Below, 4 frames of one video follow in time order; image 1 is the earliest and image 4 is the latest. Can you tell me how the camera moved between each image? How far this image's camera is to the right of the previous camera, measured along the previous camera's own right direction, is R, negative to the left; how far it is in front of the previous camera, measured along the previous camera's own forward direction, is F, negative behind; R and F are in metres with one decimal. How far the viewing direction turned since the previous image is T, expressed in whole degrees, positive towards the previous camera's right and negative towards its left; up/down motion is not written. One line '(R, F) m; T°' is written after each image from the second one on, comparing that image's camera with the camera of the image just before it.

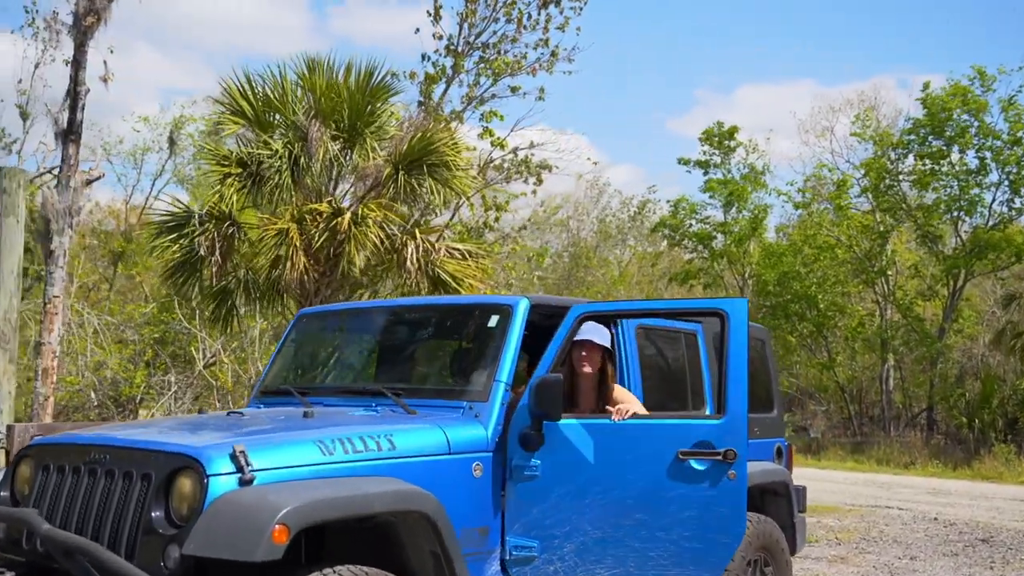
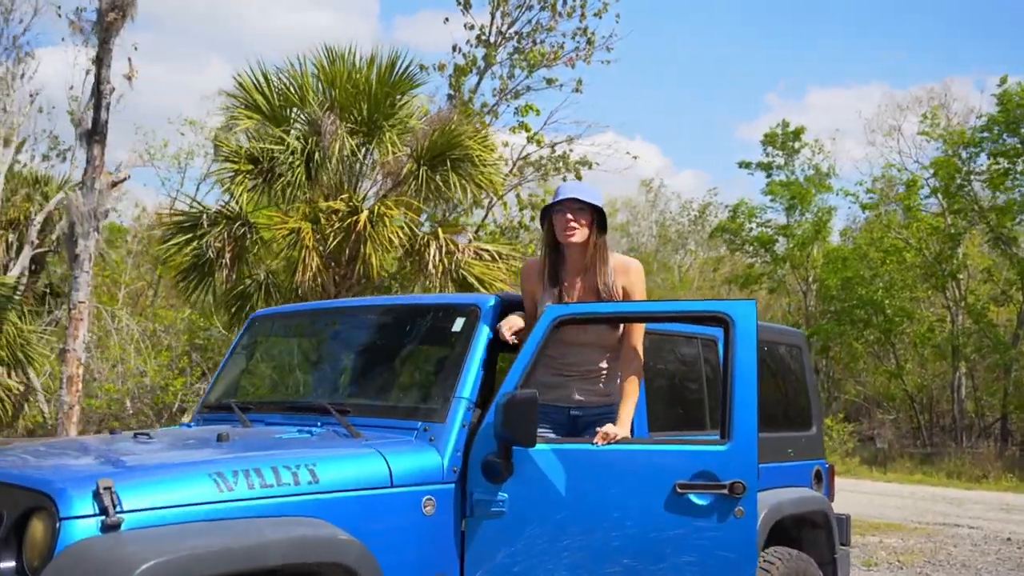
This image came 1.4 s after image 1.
(+0.3, +0.8) m; -3°
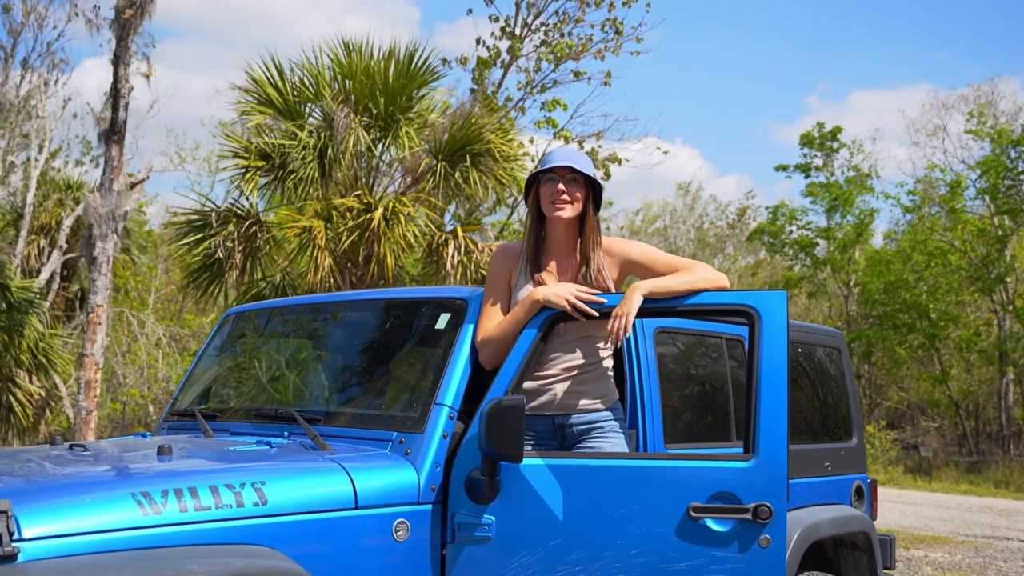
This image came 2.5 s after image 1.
(+0.2, +0.5) m; -2°
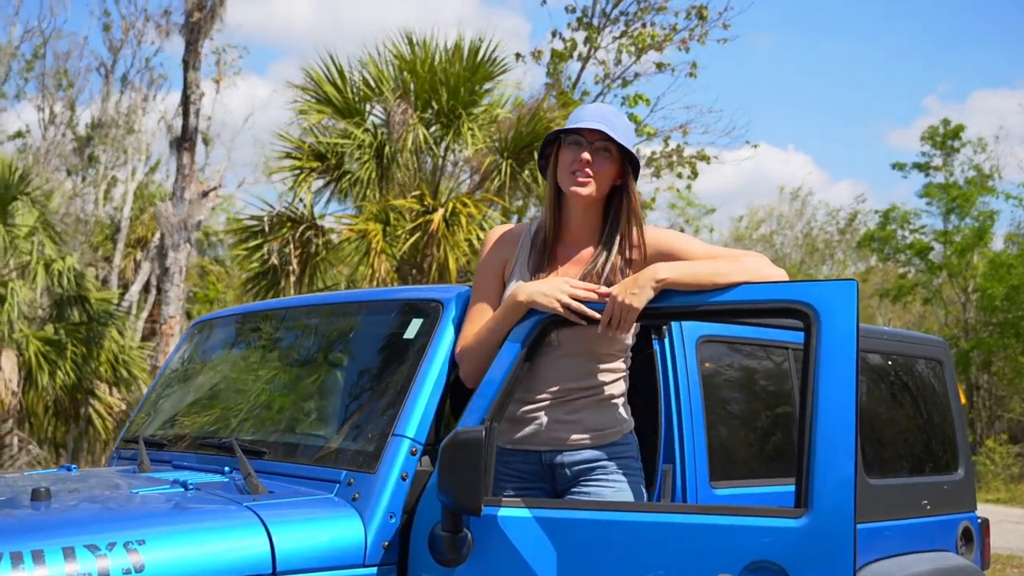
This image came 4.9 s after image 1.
(+0.3, +0.7) m; -6°
